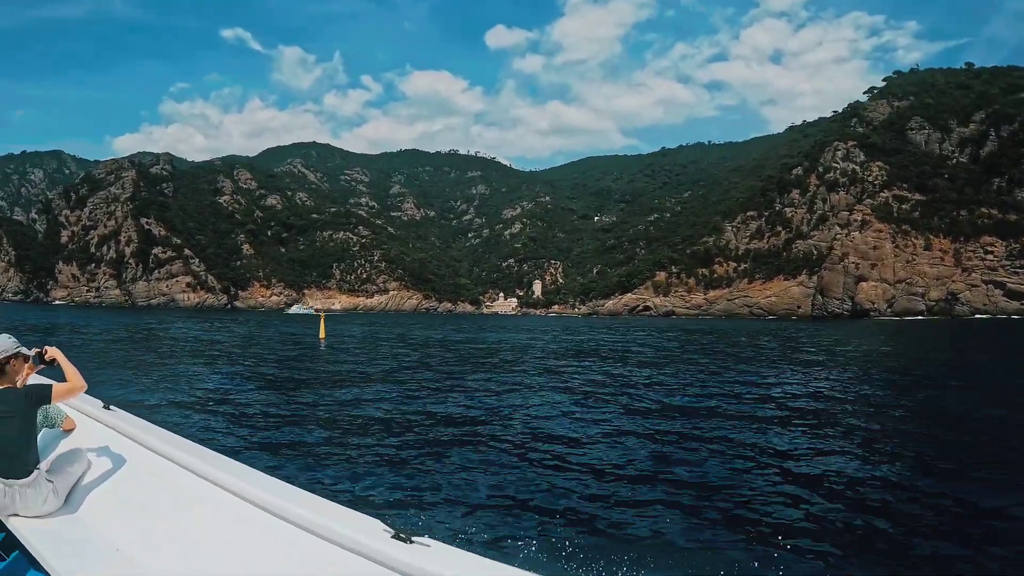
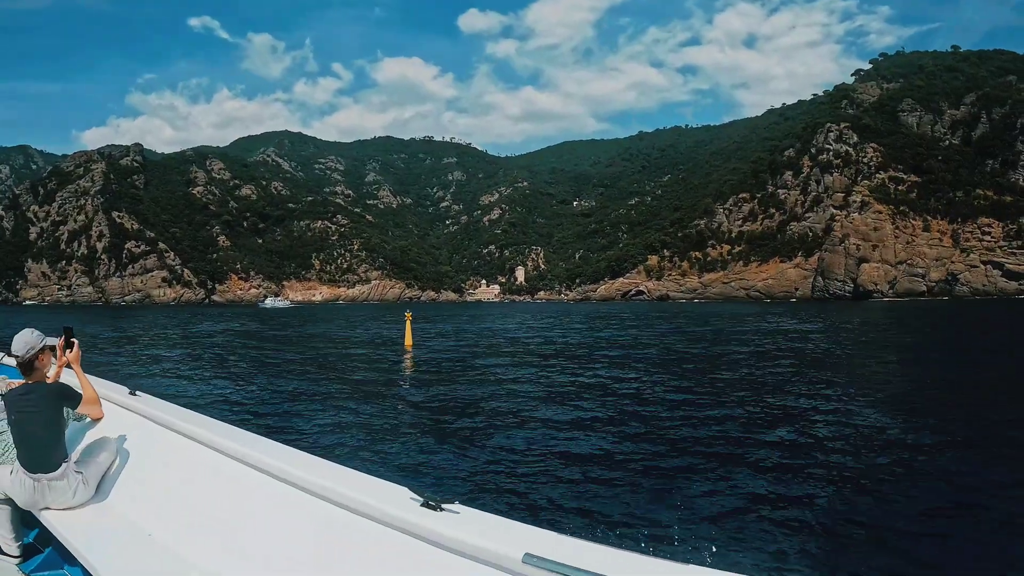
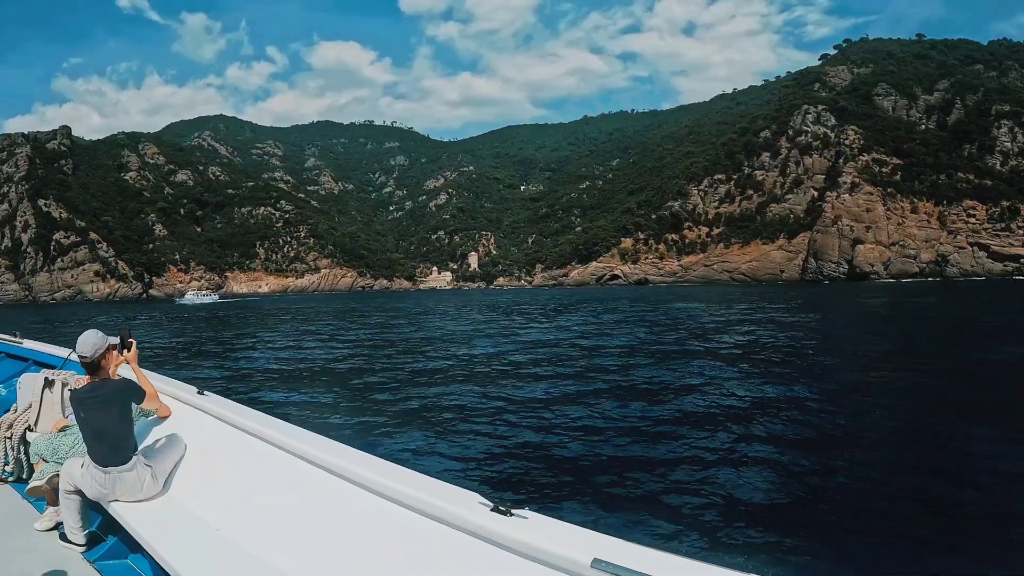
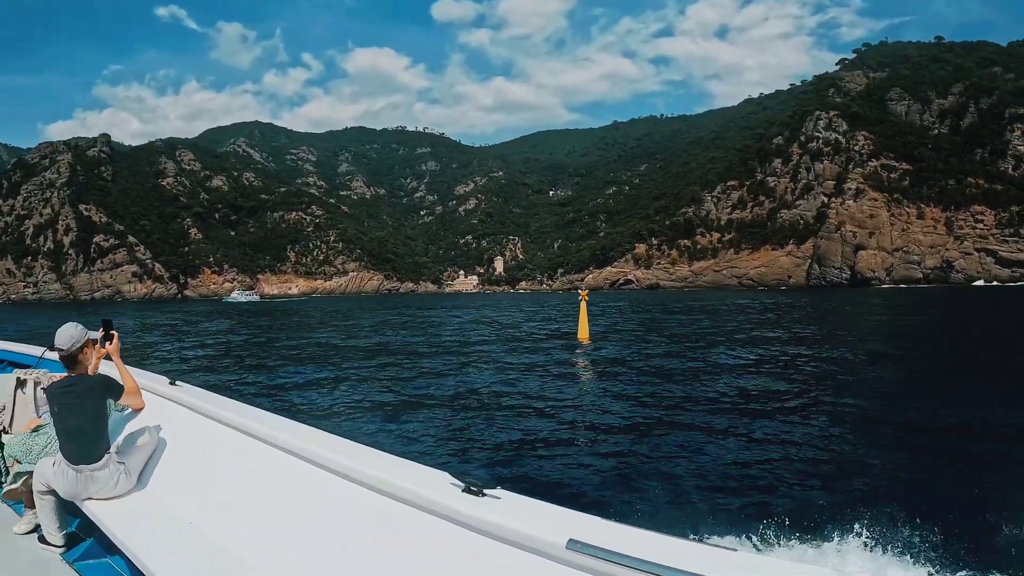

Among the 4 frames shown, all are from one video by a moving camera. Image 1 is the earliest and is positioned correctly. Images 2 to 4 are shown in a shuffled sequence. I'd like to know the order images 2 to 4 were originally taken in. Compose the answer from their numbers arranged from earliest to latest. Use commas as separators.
2, 4, 3
